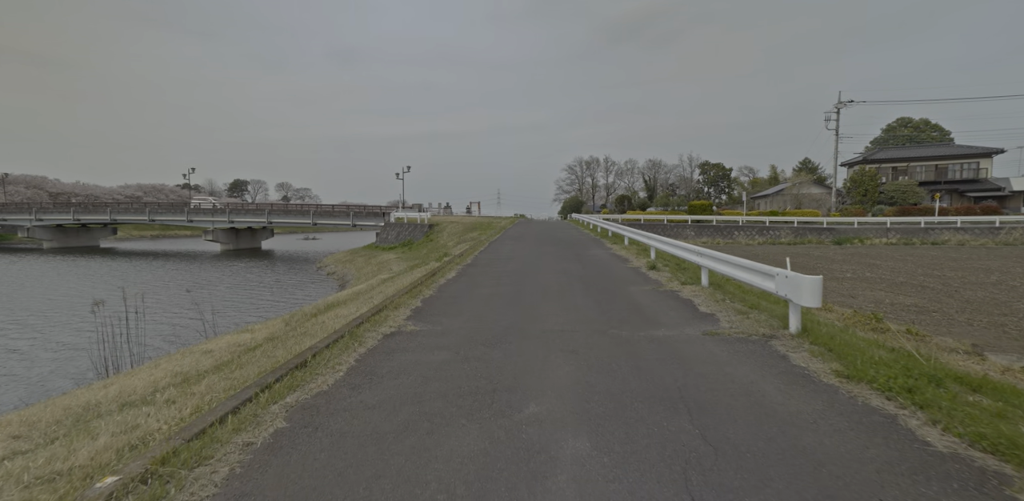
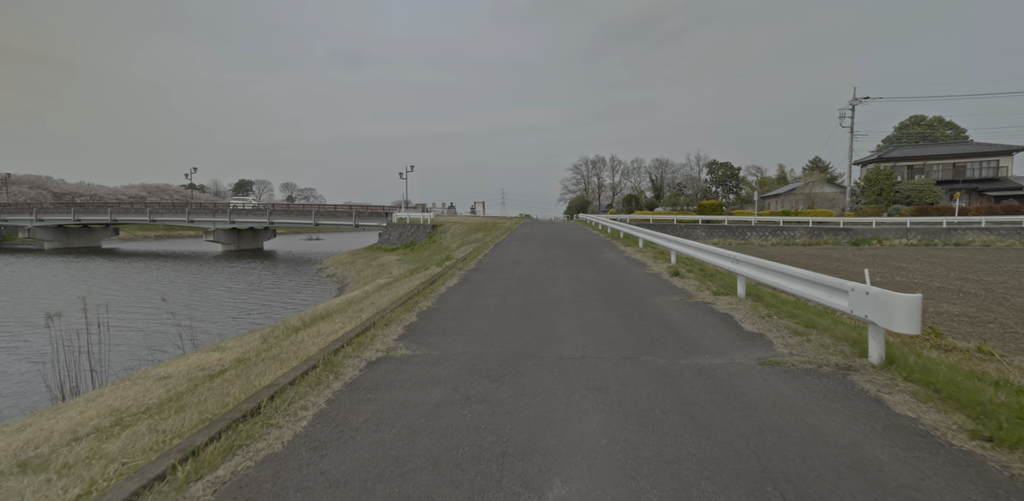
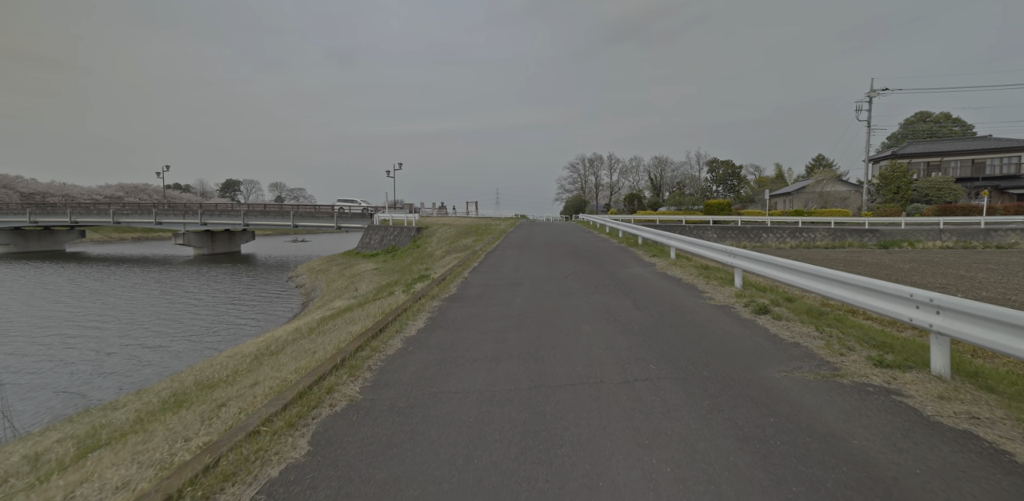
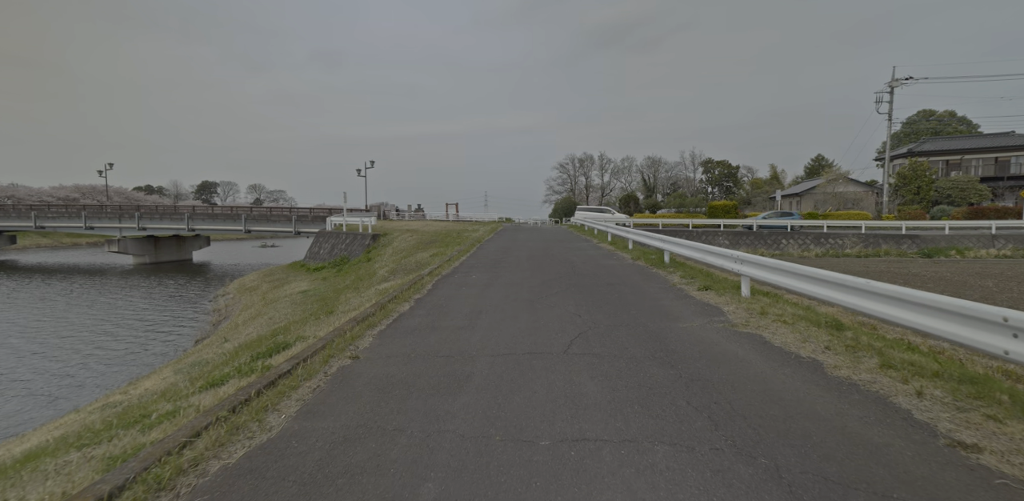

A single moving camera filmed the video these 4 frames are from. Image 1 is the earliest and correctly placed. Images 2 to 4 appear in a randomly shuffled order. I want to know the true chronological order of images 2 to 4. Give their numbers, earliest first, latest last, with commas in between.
2, 3, 4
